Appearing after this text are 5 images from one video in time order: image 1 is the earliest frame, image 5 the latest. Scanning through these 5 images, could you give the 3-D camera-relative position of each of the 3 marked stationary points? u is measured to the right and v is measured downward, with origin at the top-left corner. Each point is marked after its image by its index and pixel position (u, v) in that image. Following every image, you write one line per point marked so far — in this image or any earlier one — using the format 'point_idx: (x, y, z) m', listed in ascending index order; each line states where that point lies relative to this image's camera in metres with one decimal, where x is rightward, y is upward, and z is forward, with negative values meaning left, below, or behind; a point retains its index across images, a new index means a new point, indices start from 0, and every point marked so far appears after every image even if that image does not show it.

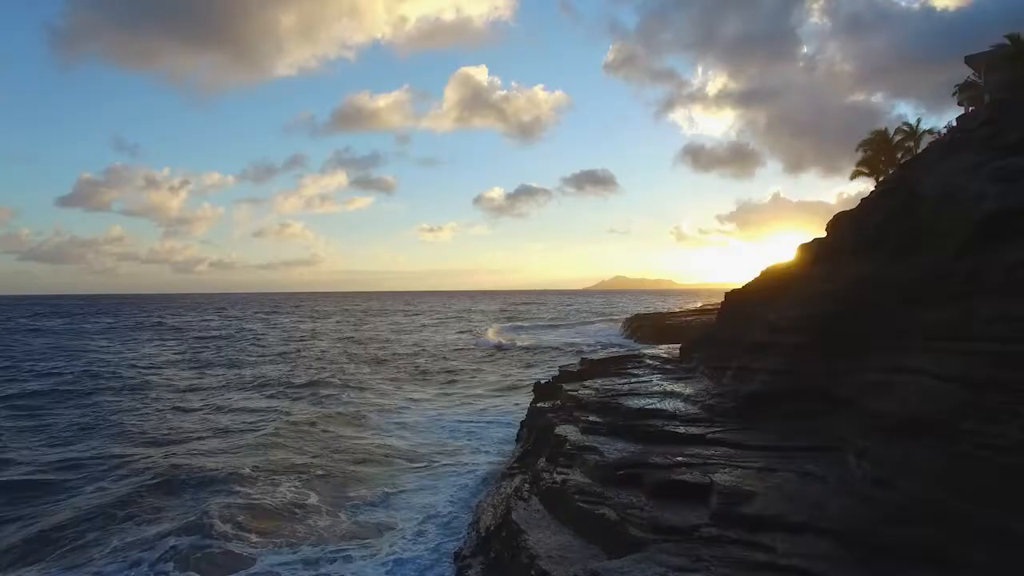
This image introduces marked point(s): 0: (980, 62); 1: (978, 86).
0: (+14.0, +6.8, +17.0) m
1: (+14.0, +6.1, +17.1) m
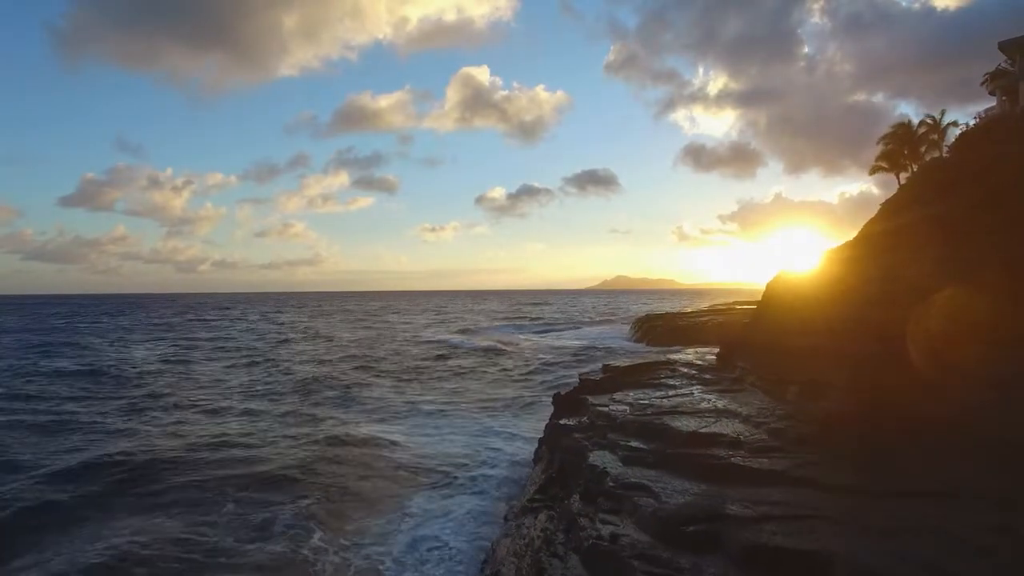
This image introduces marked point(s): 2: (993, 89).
0: (+14.4, +6.8, +16.1) m
1: (+14.4, +6.1, +16.2) m
2: (+14.8, +6.0, +17.2) m
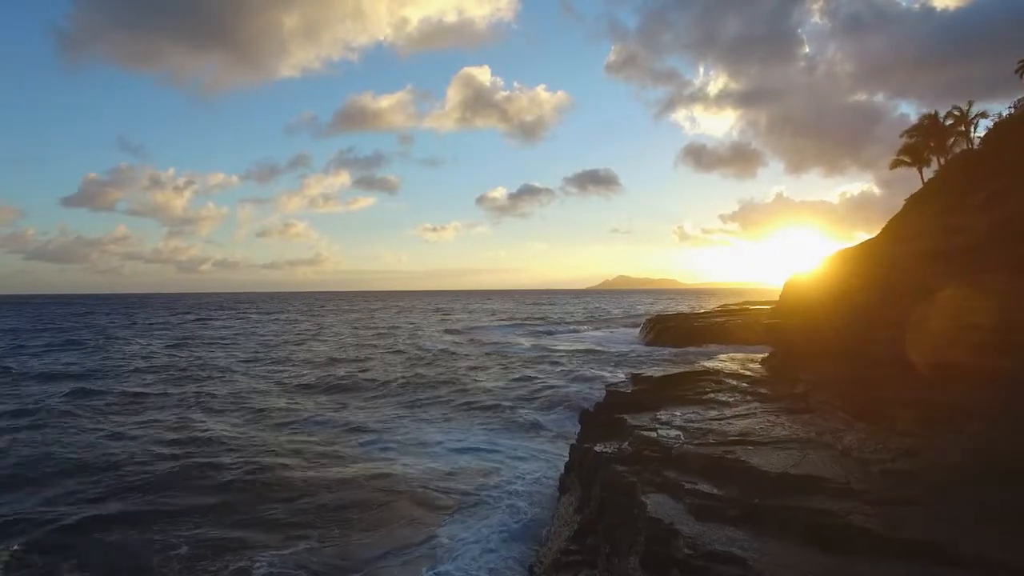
0: (+15.8, +6.8, +17.8) m
1: (+15.8, +6.1, +17.9) m
2: (+16.2, +6.0, +18.9) m
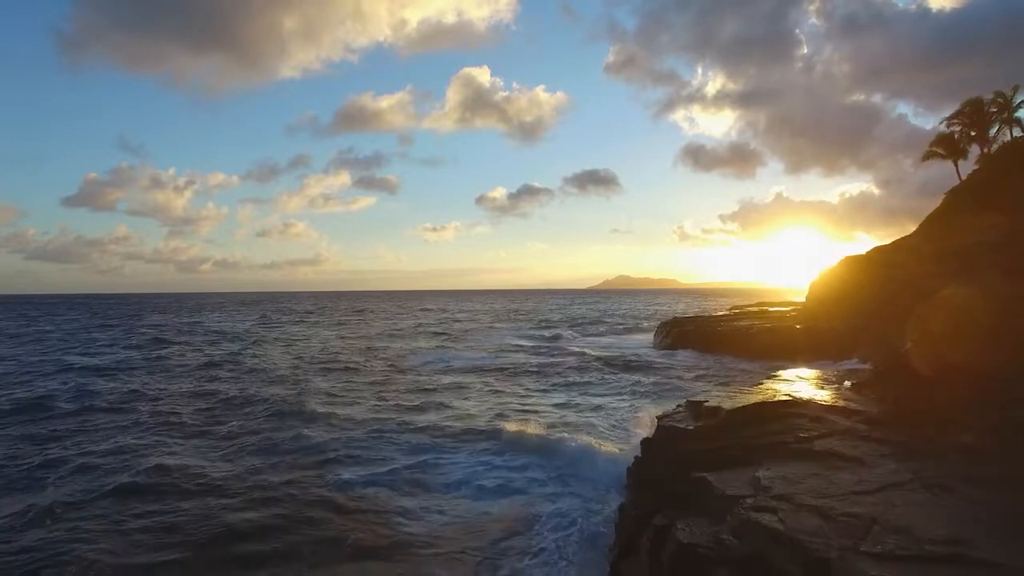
0: (+17.0, +6.9, +19.8) m
1: (+17.0, +6.2, +19.9) m
2: (+17.4, +6.1, +20.9) m
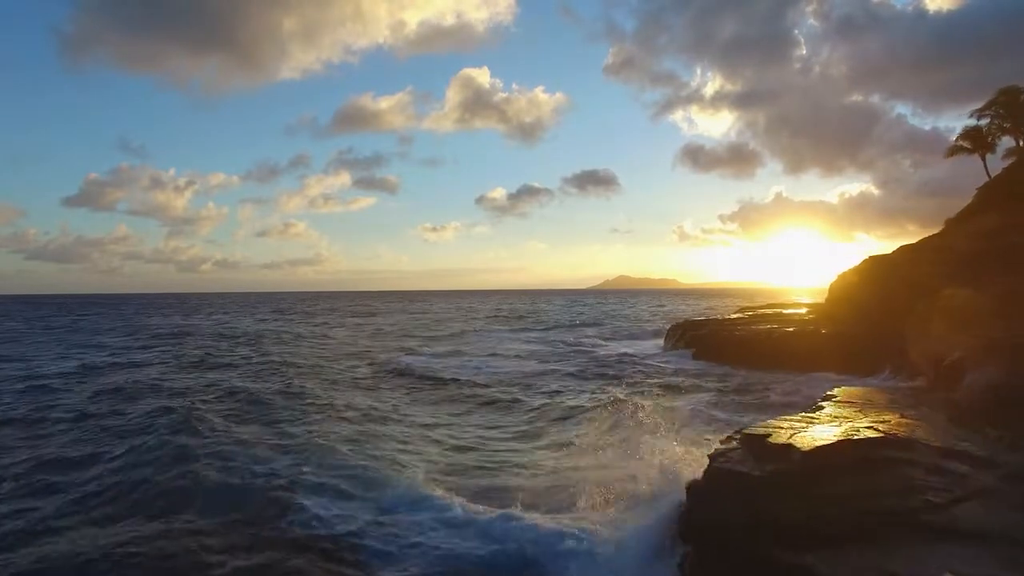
0: (+18.1, +6.4, +16.3) m
1: (+18.1, +5.7, +16.4) m
2: (+18.5, +5.6, +17.4) m
